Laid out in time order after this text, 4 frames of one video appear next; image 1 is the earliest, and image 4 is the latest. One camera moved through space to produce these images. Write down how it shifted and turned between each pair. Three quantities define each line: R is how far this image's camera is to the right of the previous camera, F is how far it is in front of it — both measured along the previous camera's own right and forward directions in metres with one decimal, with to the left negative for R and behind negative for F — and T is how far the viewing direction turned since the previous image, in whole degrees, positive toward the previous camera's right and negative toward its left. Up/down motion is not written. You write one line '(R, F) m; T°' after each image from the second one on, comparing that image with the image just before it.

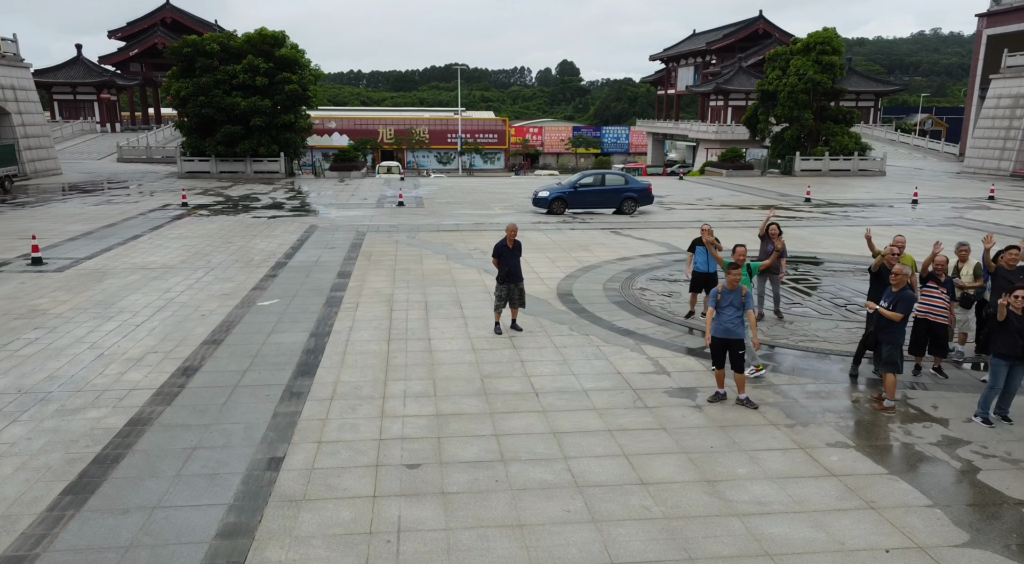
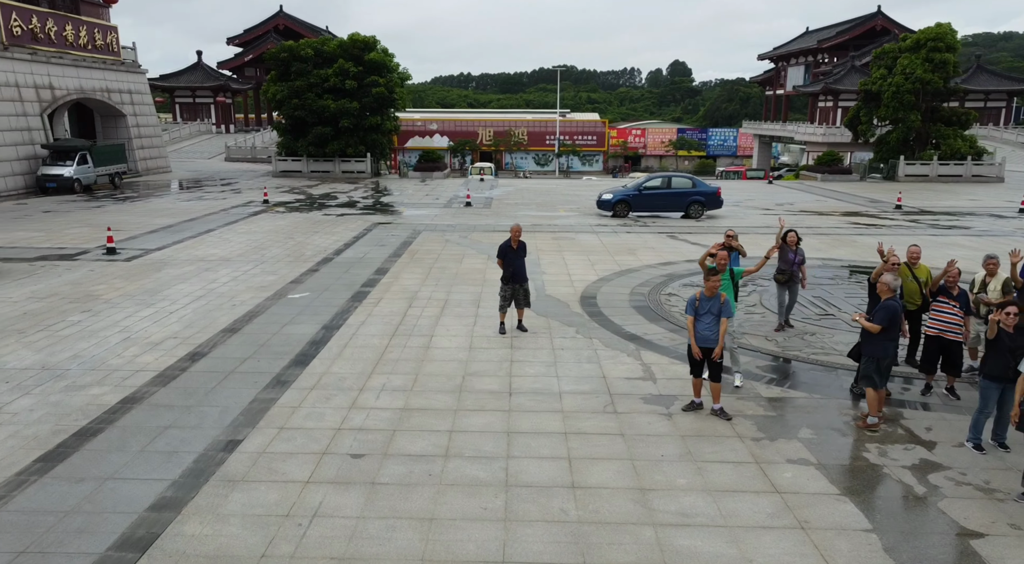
(+1.2, 0.0) m; -8°
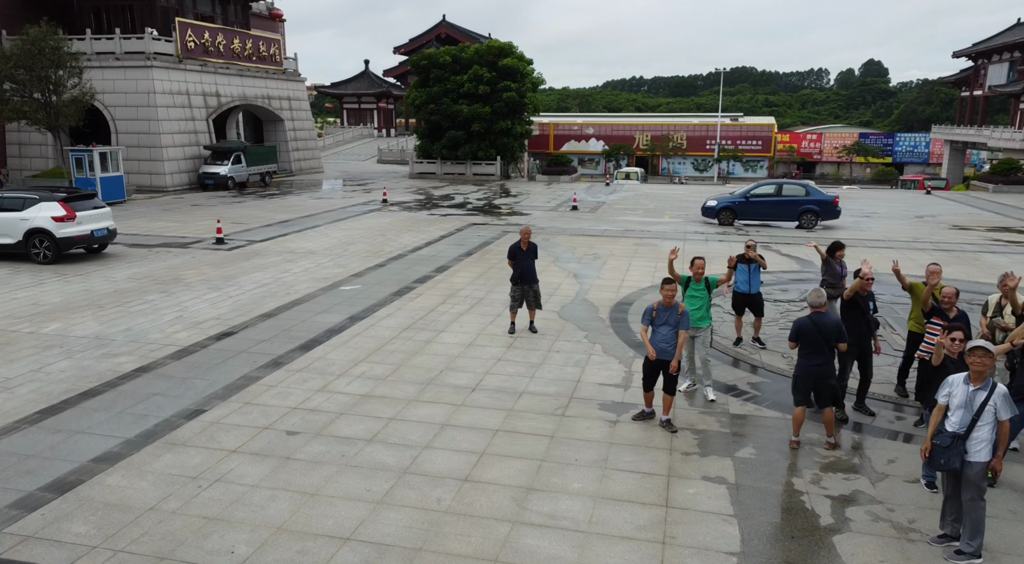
(+1.9, 0.0) m; -12°
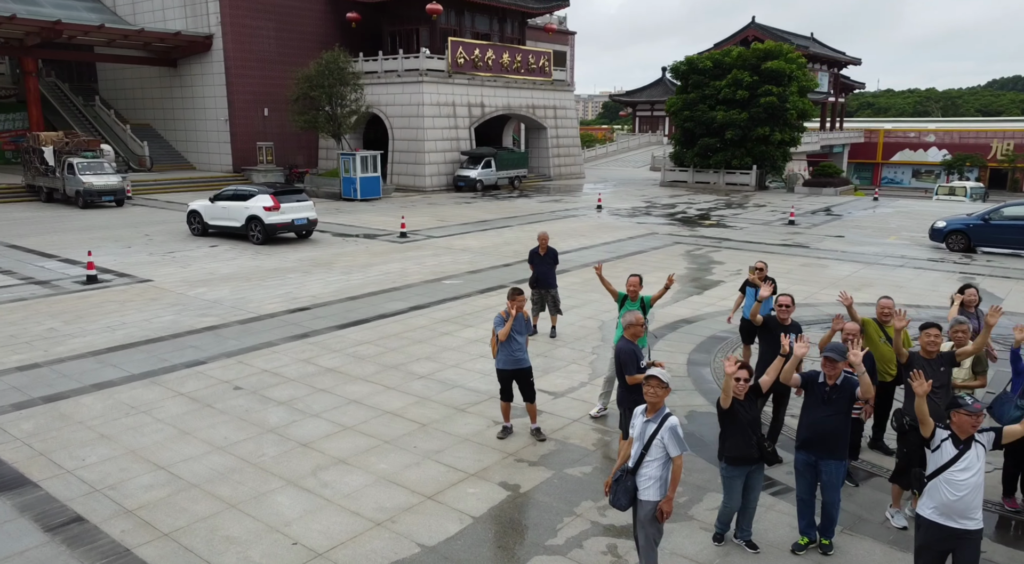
(+3.8, +0.4) m; -23°
